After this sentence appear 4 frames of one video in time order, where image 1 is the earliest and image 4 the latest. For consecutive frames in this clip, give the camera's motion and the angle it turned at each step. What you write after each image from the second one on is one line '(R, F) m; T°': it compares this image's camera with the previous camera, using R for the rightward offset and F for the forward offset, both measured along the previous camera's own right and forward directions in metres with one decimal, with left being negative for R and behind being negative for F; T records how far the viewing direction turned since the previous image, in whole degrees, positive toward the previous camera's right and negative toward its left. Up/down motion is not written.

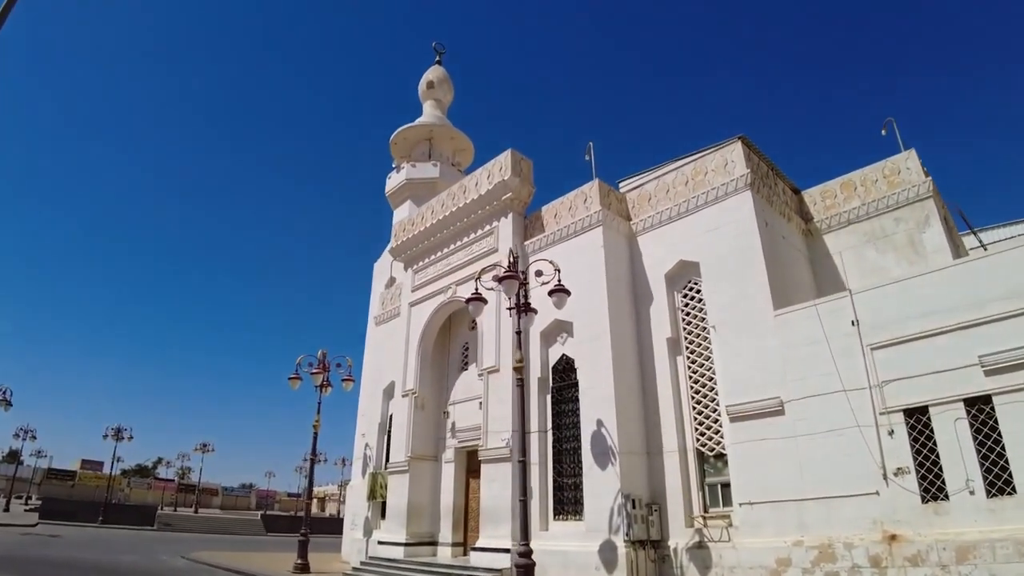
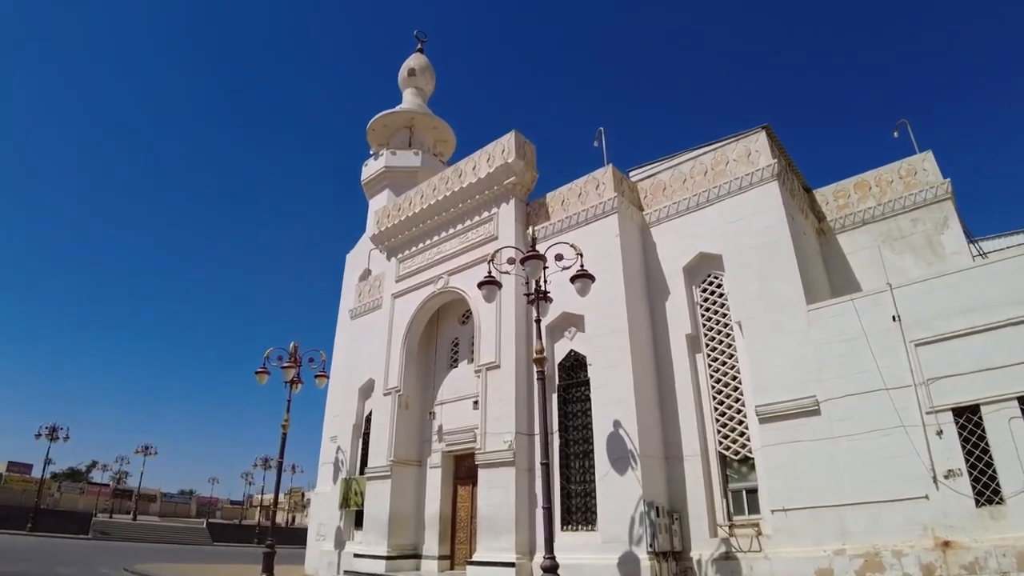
(-0.9, +0.9) m; +5°
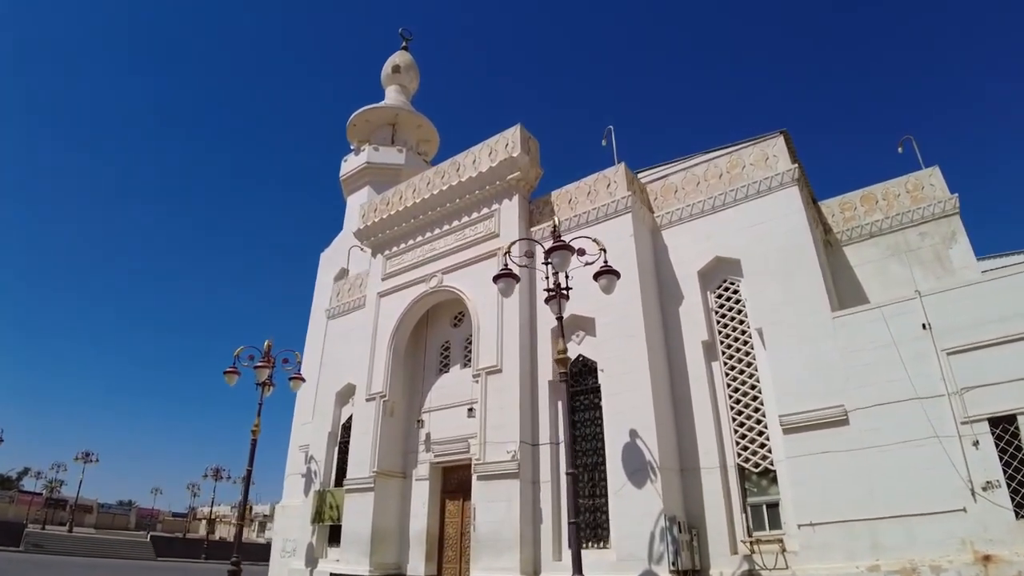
(-0.8, +0.7) m; +4°
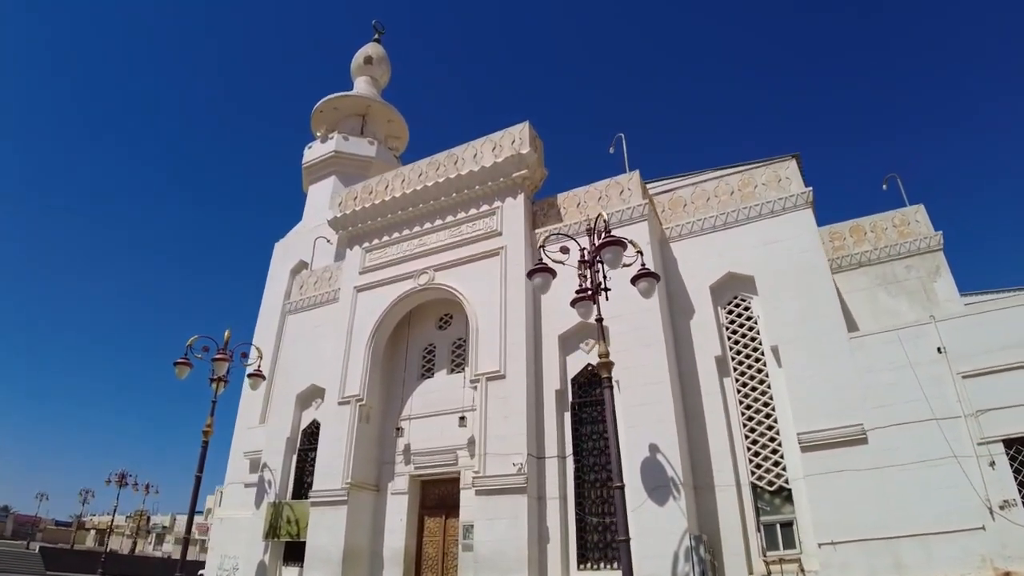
(-1.4, +0.7) m; +8°
